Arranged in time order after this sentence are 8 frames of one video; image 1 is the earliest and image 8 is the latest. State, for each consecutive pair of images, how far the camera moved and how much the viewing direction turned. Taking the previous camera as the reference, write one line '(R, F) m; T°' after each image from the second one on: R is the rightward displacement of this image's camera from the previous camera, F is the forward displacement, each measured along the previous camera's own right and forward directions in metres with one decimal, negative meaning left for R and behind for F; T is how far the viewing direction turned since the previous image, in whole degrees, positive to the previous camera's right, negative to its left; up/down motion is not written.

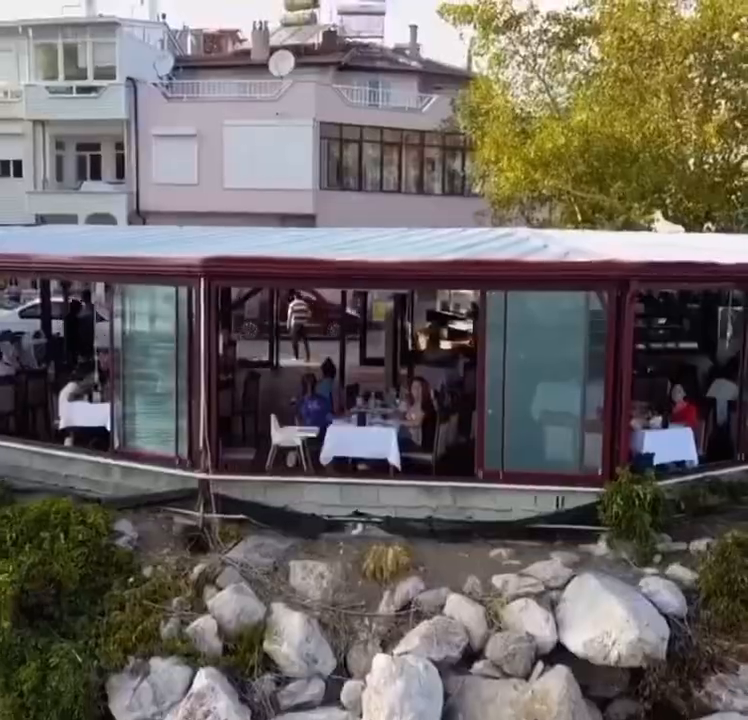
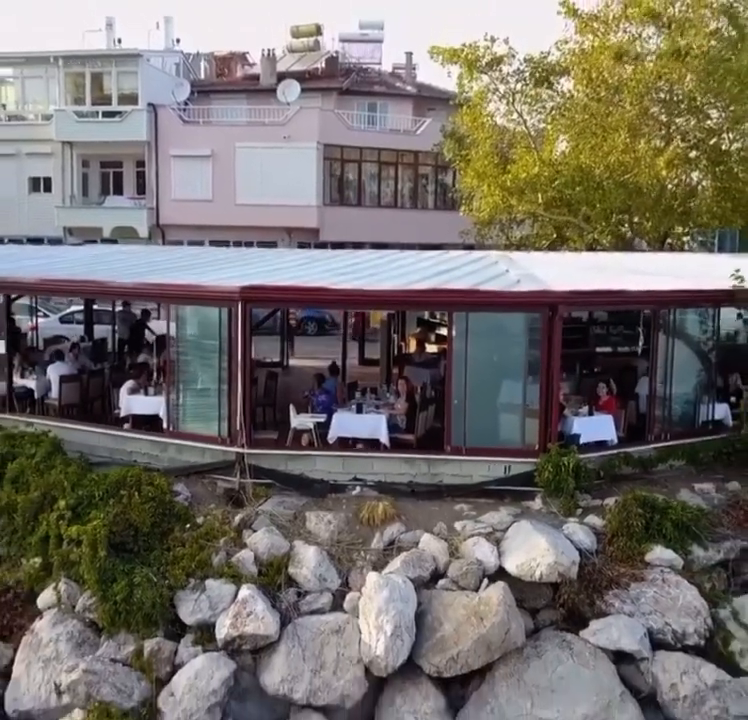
(+0.1, -2.6) m; 0°
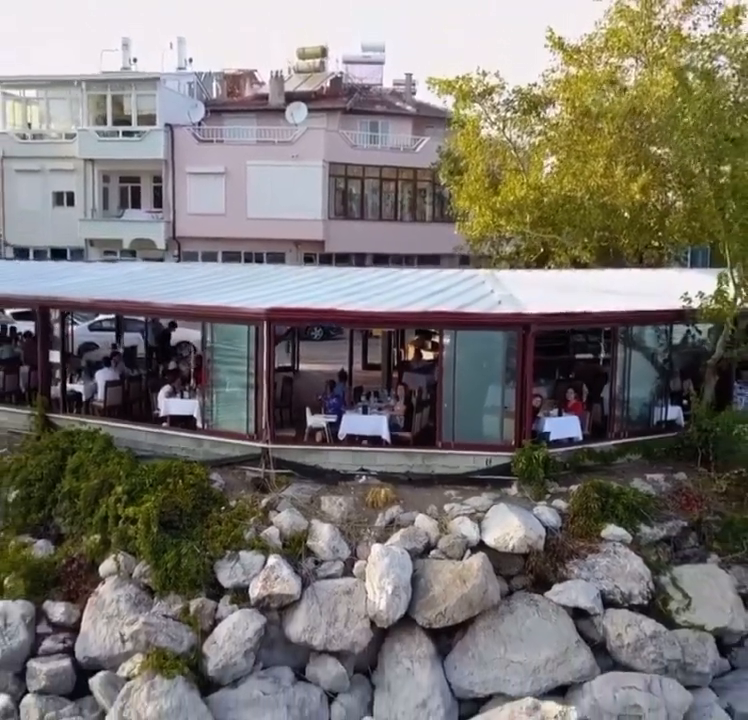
(0.0, -2.1) m; 0°
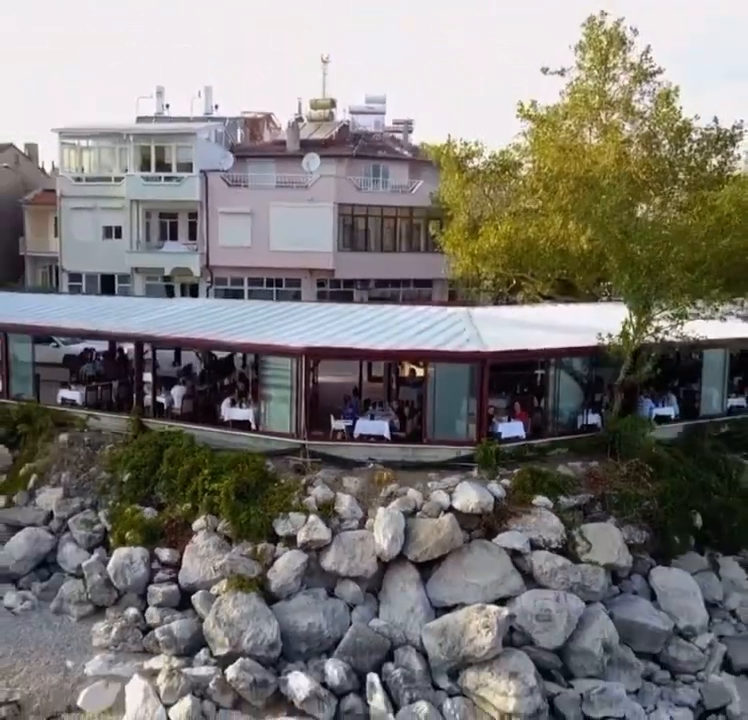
(-0.1, -5.7) m; 0°
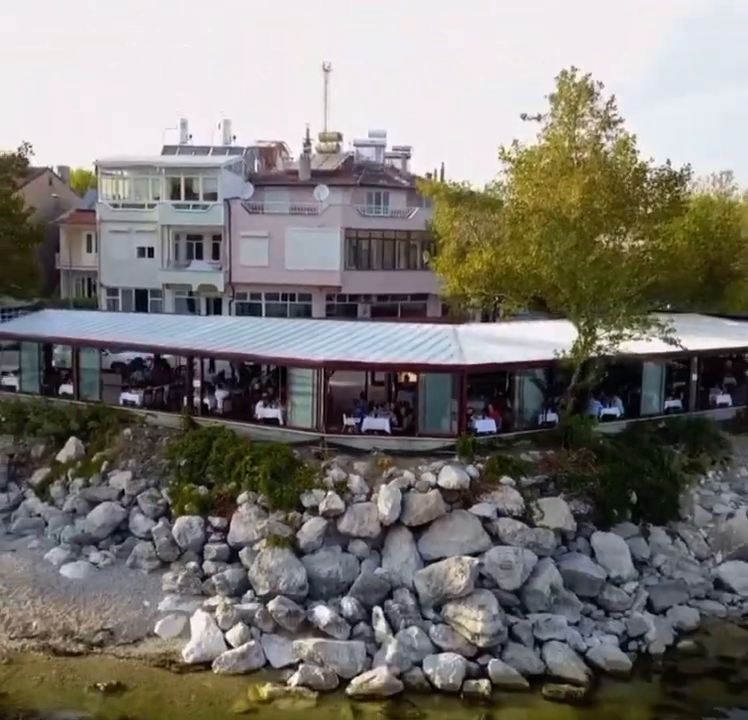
(-0.1, -5.2) m; 0°
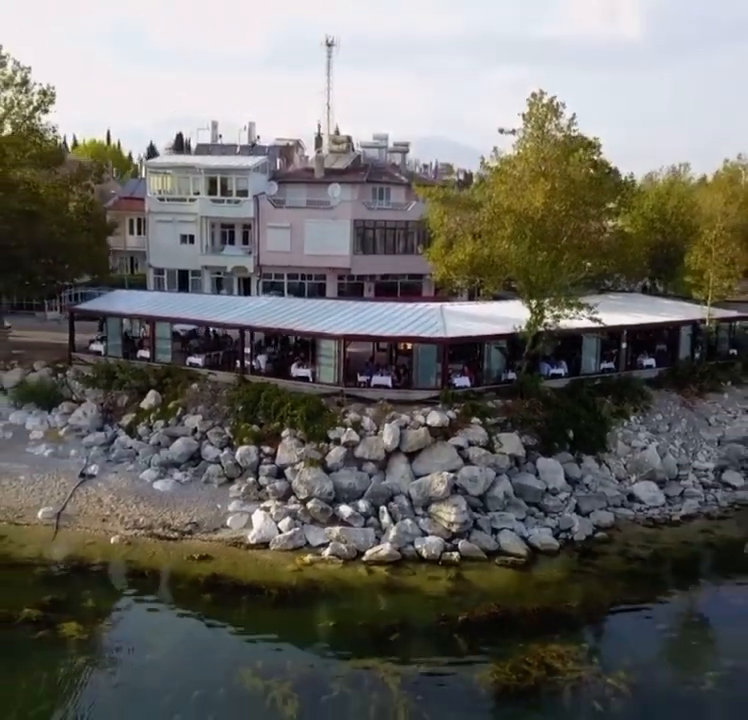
(-0.2, -8.7) m; 0°
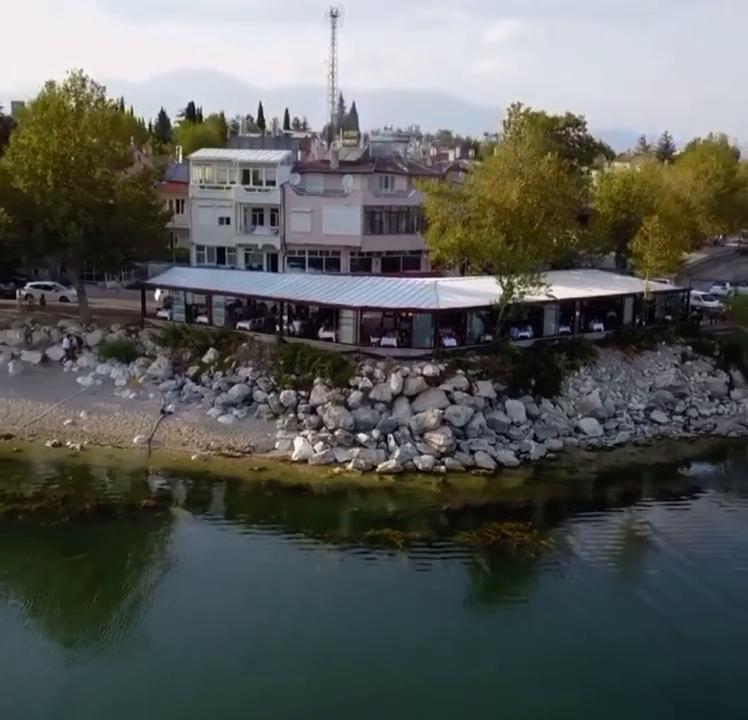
(-0.4, -10.4) m; 0°
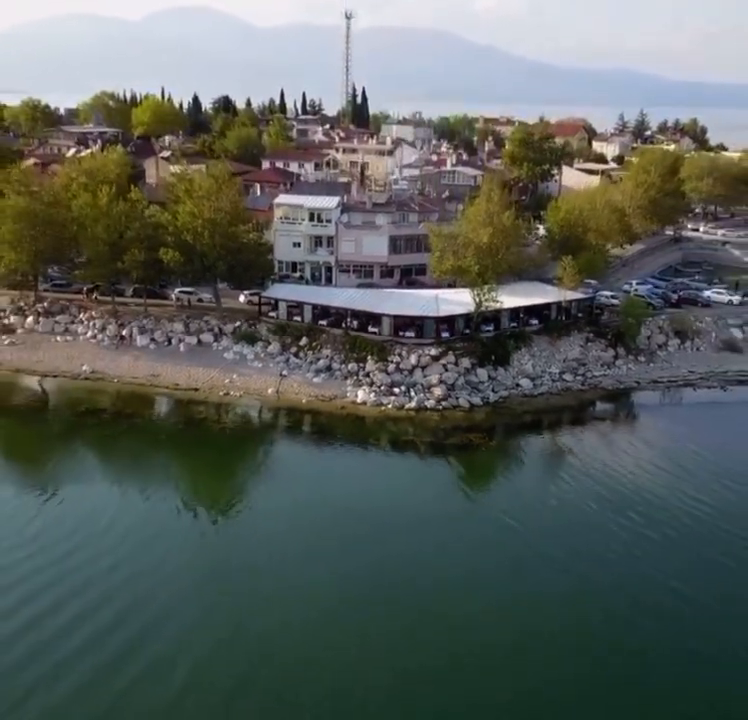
(-2.3, -32.2) m; 0°
